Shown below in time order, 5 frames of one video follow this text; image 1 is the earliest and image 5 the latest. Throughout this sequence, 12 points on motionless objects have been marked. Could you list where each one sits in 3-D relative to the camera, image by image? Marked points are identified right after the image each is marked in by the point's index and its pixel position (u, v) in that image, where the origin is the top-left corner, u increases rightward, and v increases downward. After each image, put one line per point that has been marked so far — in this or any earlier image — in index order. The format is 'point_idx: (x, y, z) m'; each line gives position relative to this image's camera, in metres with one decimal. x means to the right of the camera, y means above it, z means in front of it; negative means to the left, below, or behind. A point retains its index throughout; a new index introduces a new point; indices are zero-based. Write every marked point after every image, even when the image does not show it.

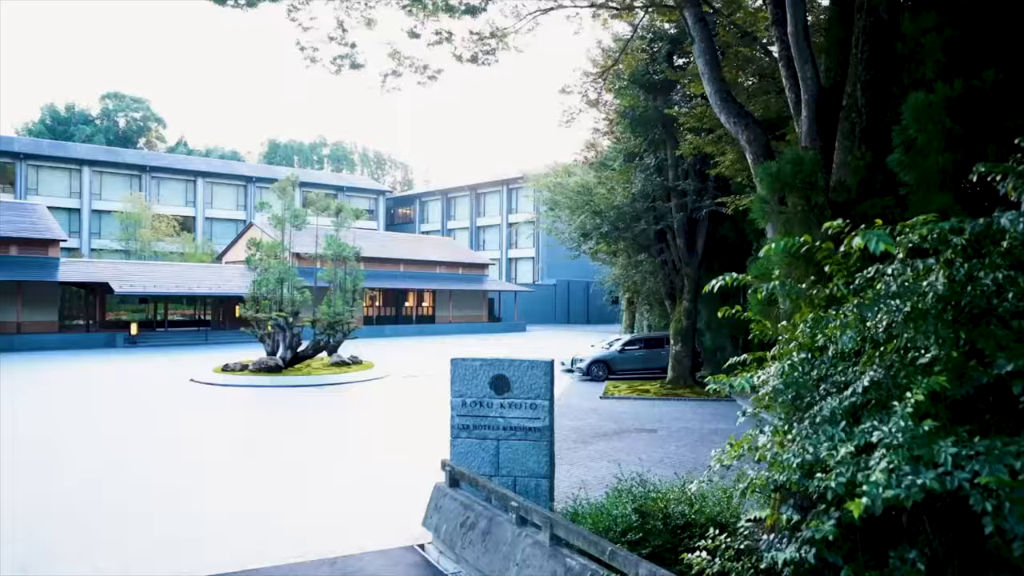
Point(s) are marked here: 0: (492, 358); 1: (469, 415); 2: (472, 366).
0: (-0.2, -0.7, +7.7) m
1: (-0.5, -1.3, +7.7) m
2: (-0.4, -0.8, +7.8) m
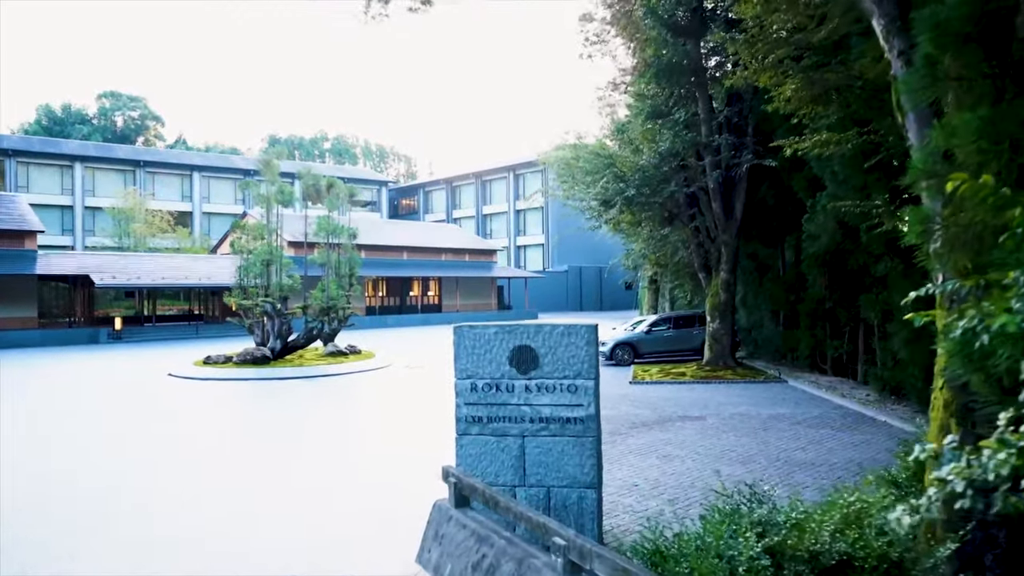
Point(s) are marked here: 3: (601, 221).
0: (0.0, -0.3, +5.5) m
1: (-0.3, -0.9, +5.6) m
2: (-0.2, -0.4, +5.6) m
3: (+2.4, +1.8, +19.7) m
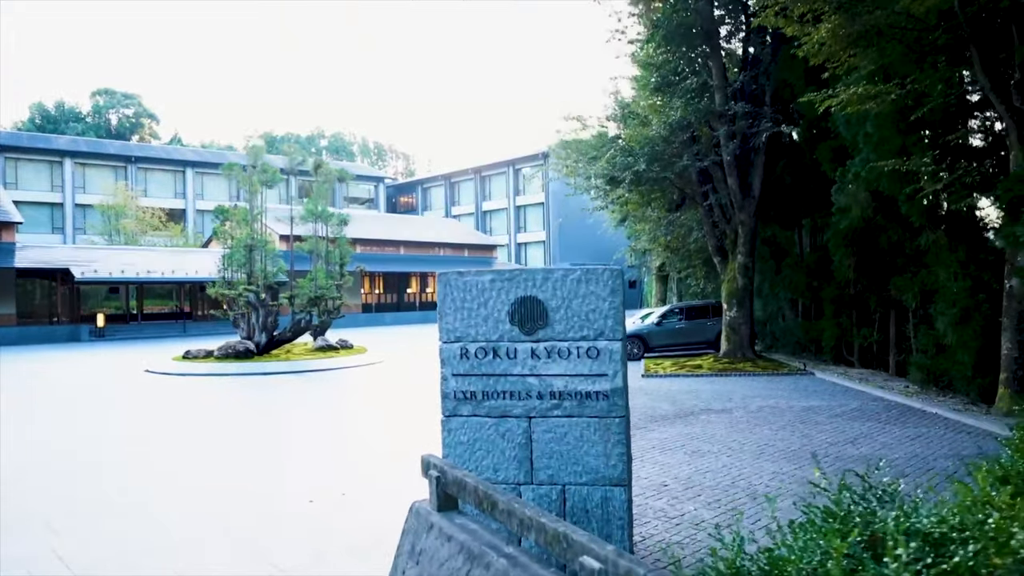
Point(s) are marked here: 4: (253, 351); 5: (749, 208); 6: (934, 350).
0: (0.0, +0.1, +4.2) m
1: (-0.2, -0.5, +4.3) m
2: (-0.2, 0.0, +4.3) m
3: (+2.4, +2.1, +18.5) m
4: (-6.8, -1.6, +19.3) m
5: (+5.1, +1.7, +15.9) m
6: (+6.7, -1.0, +11.7) m
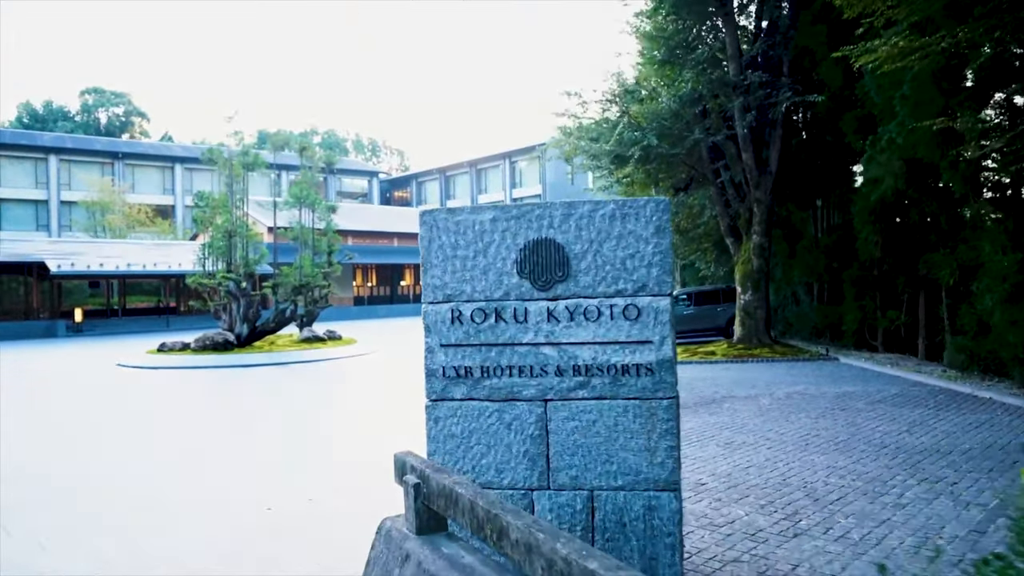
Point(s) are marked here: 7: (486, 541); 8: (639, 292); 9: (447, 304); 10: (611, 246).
0: (0.0, +0.4, +3.2) m
1: (-0.2, -0.3, +3.2) m
2: (-0.2, +0.3, +3.2) m
3: (+2.3, +2.5, +17.4) m
4: (-6.8, -1.4, +18.2) m
5: (+5.1, +2.1, +14.8) m
6: (+6.7, -0.6, +10.6) m
7: (-0.1, -0.7, +2.1) m
8: (+0.5, 0.0, +3.1) m
9: (-0.3, -0.1, +3.2) m
10: (+0.4, +0.2, +3.1) m
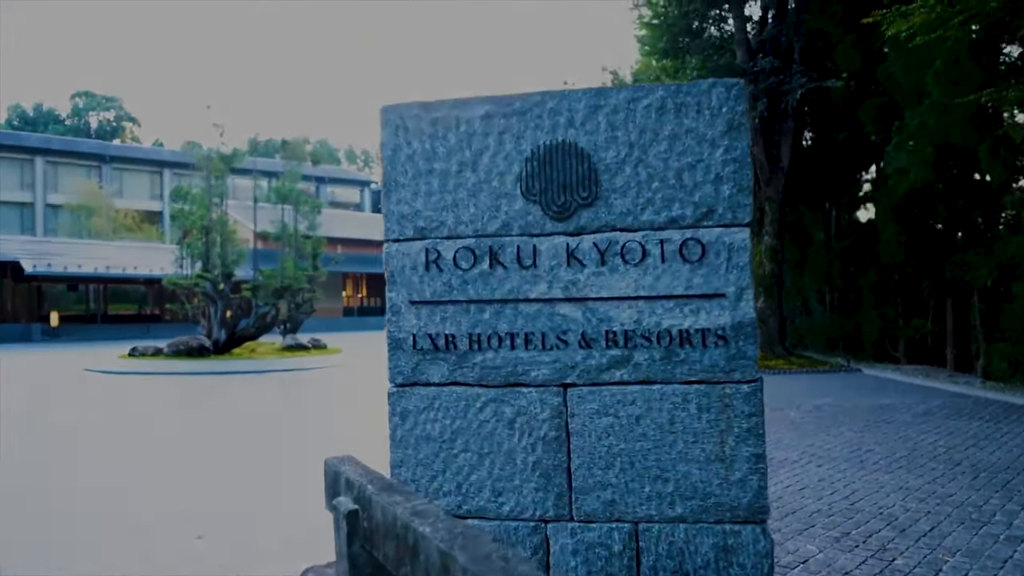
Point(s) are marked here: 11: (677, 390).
0: (+0.1, +0.6, +2.1) m
1: (-0.2, -0.1, +2.2) m
2: (-0.2, +0.5, +2.2) m
3: (+2.2, +2.3, +16.4) m
4: (-6.9, -1.5, +17.1) m
5: (+5.0, +2.0, +13.9) m
6: (+6.7, -0.6, +9.7) m
7: (0.0, -0.5, +1.1) m
8: (+0.5, +0.2, +2.0) m
9: (-0.3, +0.1, +2.2) m
10: (+0.4, +0.4, +2.1) m
11: (+0.5, -0.3, +2.1) m
